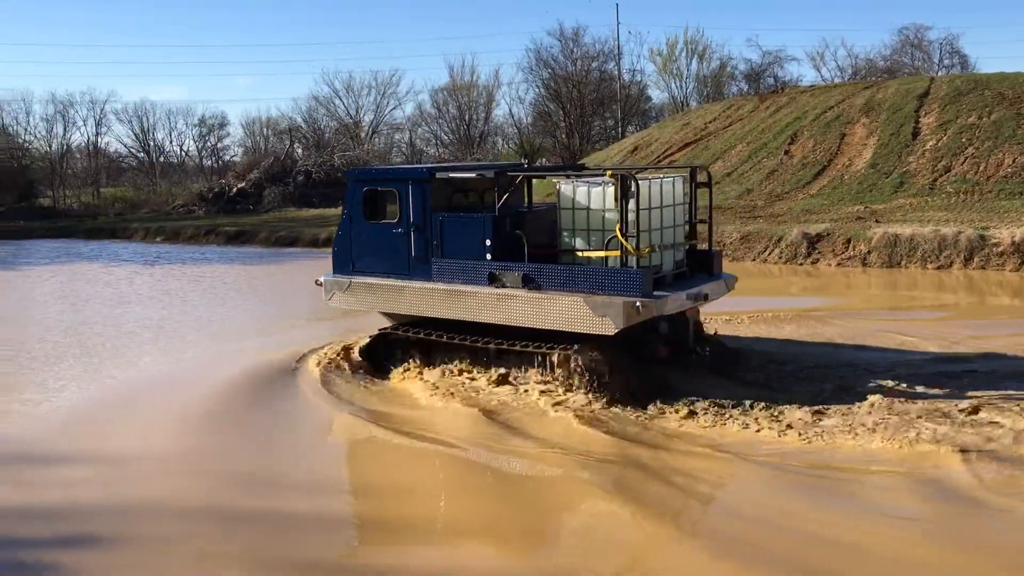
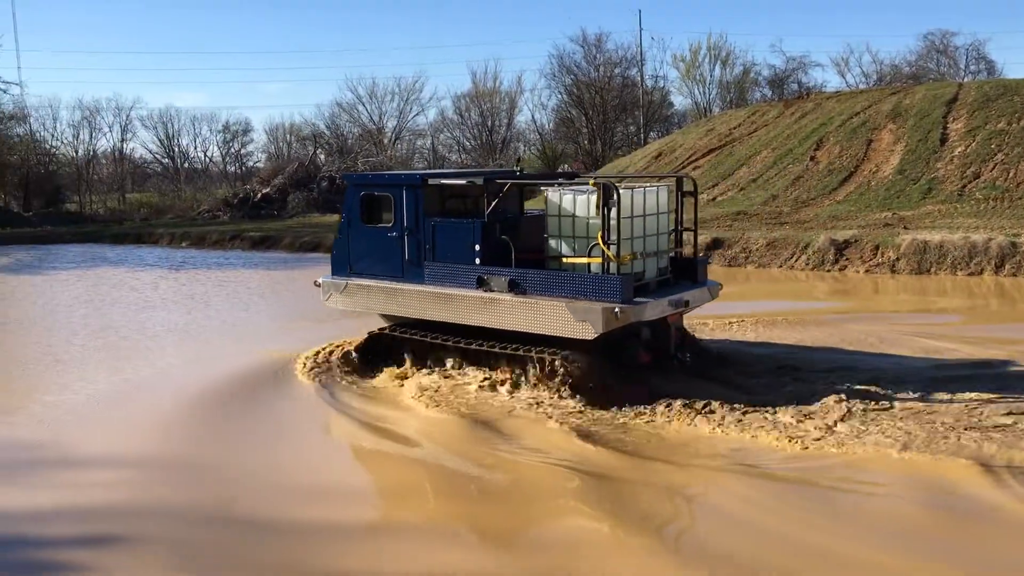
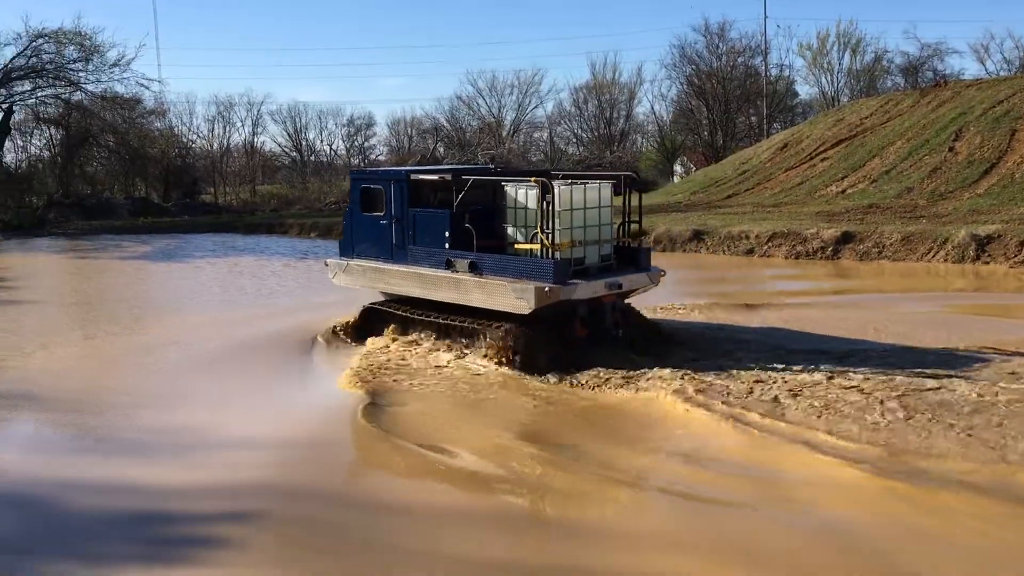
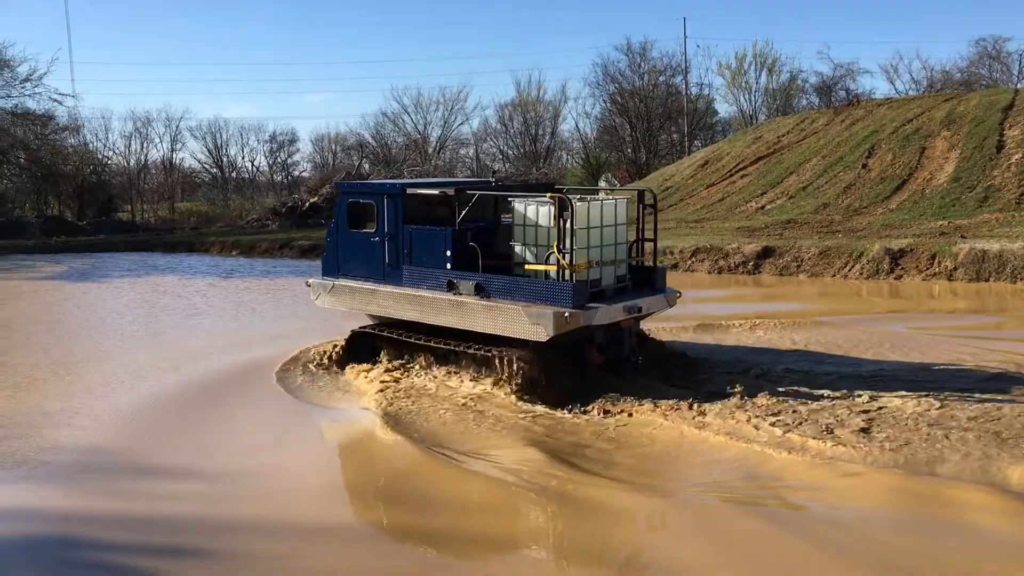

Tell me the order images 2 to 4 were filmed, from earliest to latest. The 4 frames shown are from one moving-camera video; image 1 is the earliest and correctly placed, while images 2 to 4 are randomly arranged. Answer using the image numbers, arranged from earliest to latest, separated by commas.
2, 4, 3
